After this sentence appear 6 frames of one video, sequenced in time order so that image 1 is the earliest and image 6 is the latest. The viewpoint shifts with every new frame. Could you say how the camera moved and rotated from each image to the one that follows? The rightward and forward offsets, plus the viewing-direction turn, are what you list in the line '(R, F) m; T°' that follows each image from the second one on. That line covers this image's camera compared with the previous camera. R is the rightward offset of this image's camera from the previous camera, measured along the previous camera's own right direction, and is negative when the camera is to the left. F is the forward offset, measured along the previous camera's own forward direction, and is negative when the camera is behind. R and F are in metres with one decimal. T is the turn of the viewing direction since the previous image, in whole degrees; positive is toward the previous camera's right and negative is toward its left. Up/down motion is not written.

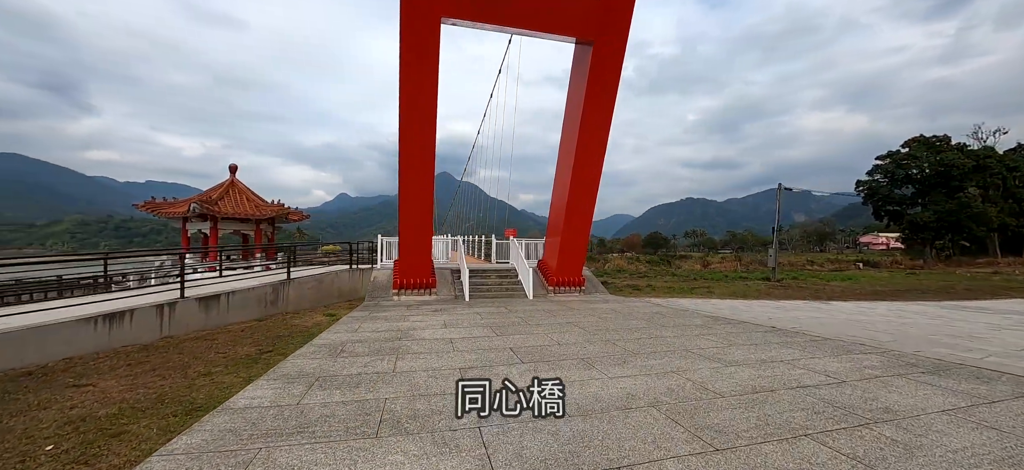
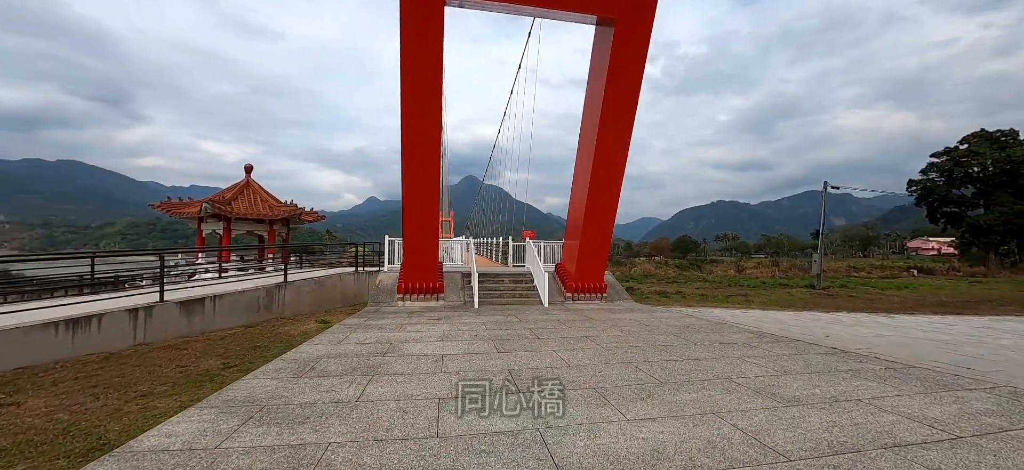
(+0.3, +0.8) m; -4°
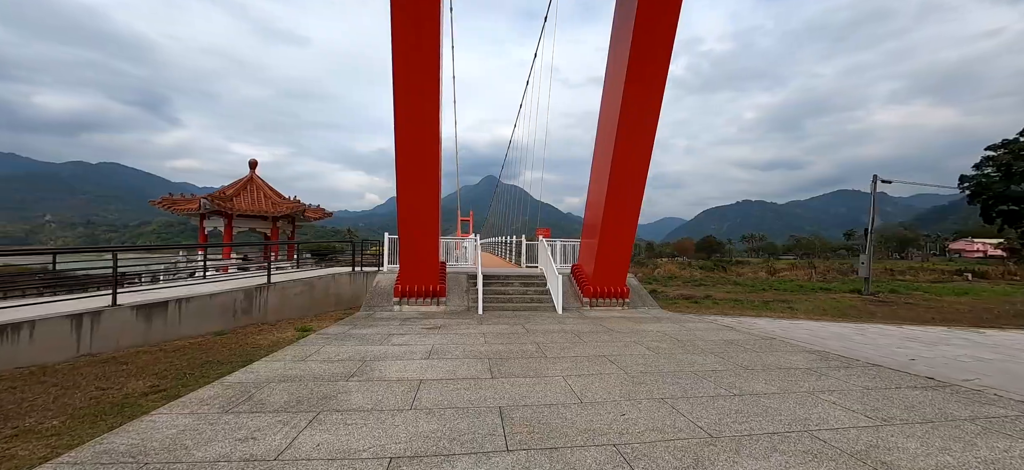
(+0.2, +1.0) m; -3°
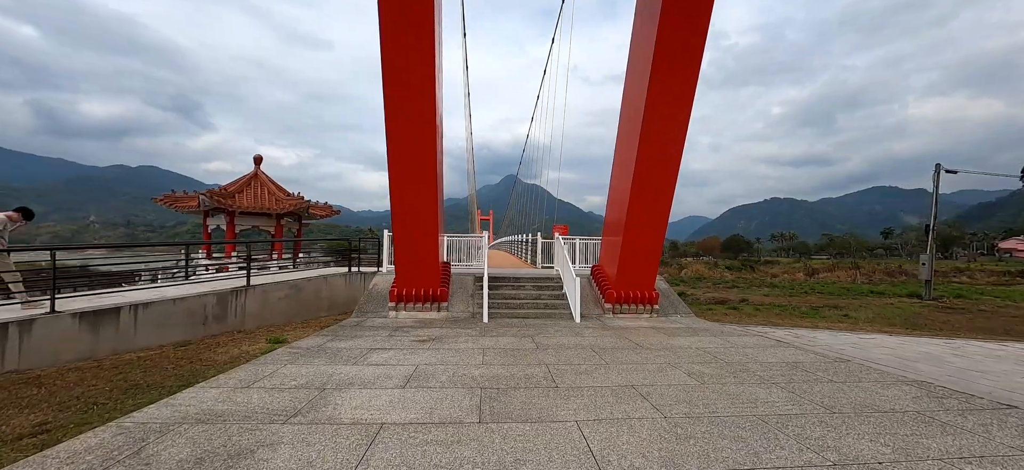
(+0.2, +1.0) m; -3°
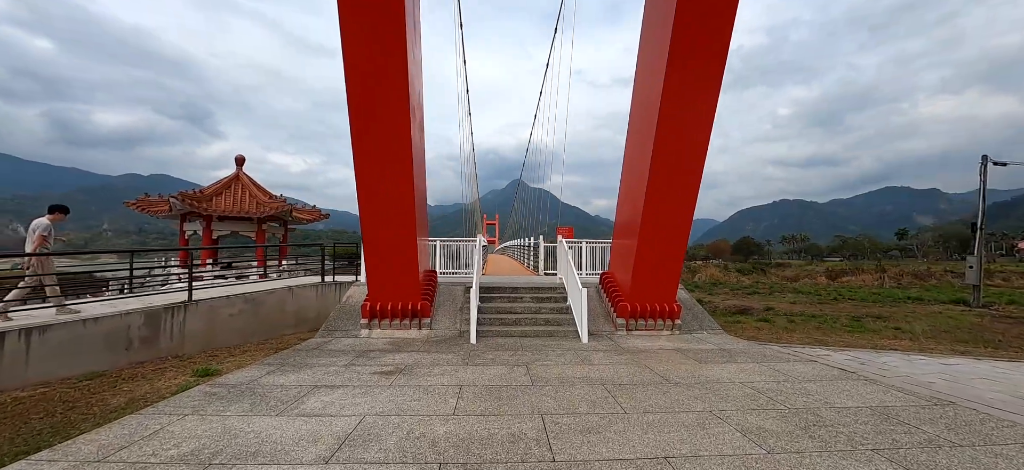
(+0.2, +1.1) m; -1°
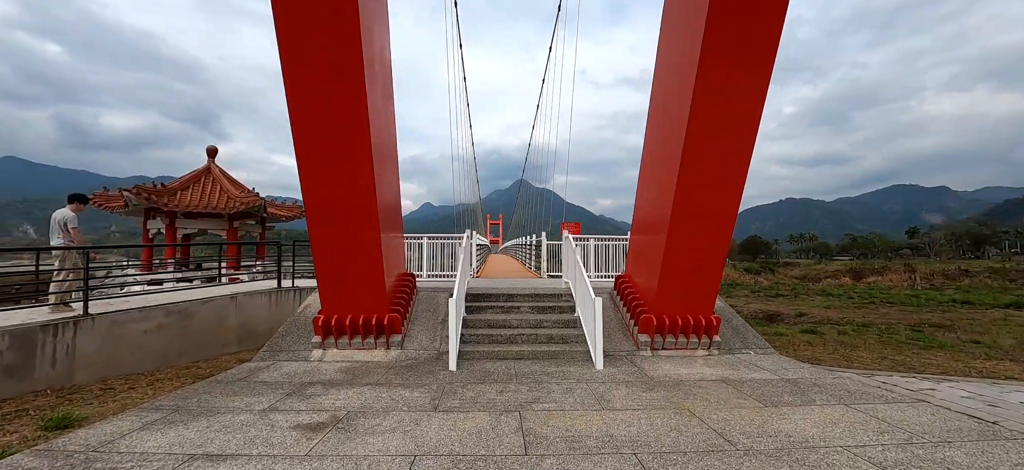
(+0.2, +1.2) m; -1°
